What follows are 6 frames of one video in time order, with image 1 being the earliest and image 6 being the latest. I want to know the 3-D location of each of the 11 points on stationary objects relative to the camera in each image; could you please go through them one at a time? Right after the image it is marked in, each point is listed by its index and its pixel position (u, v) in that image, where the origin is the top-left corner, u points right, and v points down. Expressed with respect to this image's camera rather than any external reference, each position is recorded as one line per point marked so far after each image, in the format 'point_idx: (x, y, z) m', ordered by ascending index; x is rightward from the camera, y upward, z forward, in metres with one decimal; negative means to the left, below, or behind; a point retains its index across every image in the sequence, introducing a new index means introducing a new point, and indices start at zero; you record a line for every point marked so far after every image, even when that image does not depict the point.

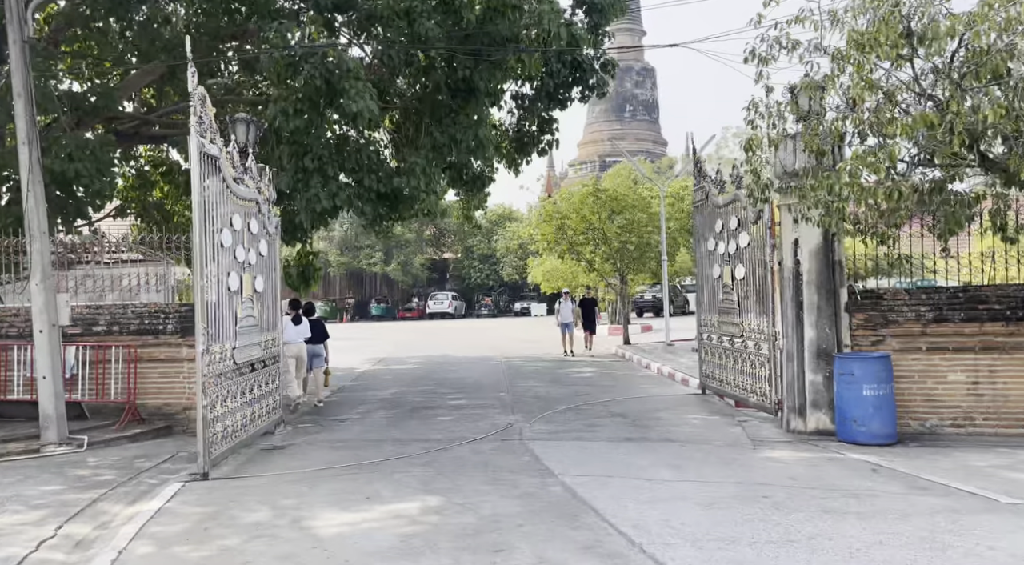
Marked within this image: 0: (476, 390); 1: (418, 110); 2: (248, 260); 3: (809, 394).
0: (-0.5, -1.8, +12.9) m
1: (-1.5, +2.8, +12.9) m
2: (-2.8, +0.3, +8.6) m
3: (+3.1, -1.2, +8.3) m
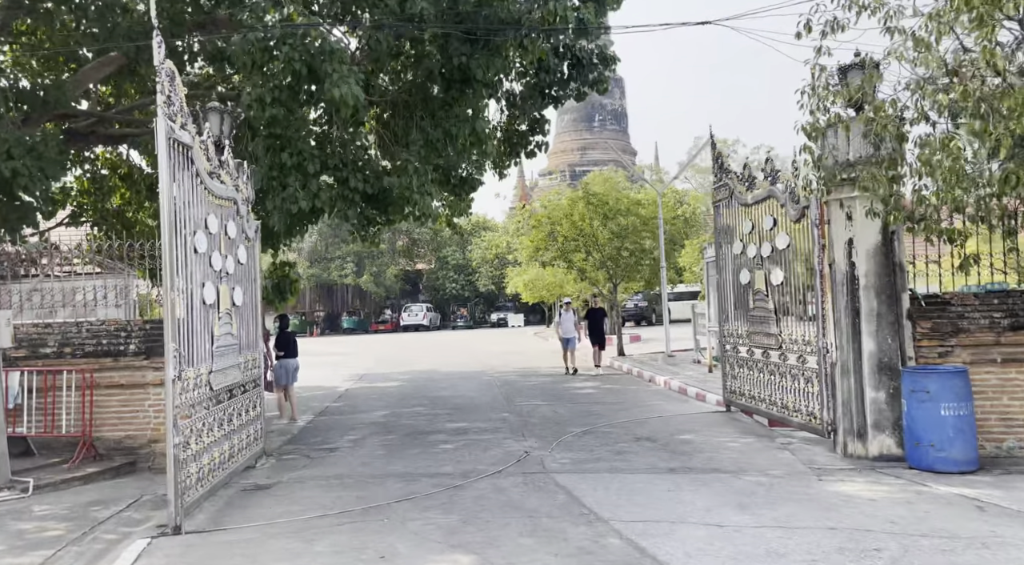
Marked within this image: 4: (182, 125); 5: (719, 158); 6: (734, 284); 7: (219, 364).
0: (-0.5, -1.9, +11.8) m
1: (-1.5, +2.6, +11.8) m
2: (-2.6, +0.1, +7.4) m
3: (+3.3, -1.2, +7.4) m
4: (-2.6, +1.3, +6.3) m
5: (+2.7, +1.6, +10.3) m
6: (+2.8, 0.0, +10.3) m
7: (-2.6, -0.7, +7.0) m
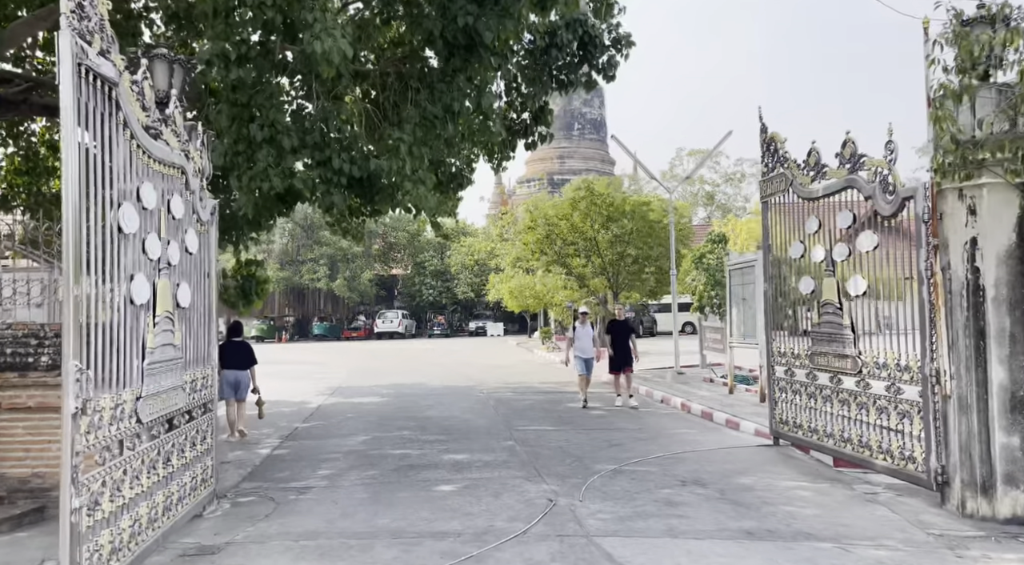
0: (-0.5, -2.0, +10.0) m
1: (-1.4, +2.6, +10.0) m
2: (-2.4, +0.2, +5.6) m
3: (+3.5, -1.3, +5.7) m
4: (-2.3, +1.3, +4.5) m
5: (+2.9, +1.5, +8.7) m
6: (+3.0, -0.1, +8.7) m
7: (-2.3, -0.7, +5.2) m
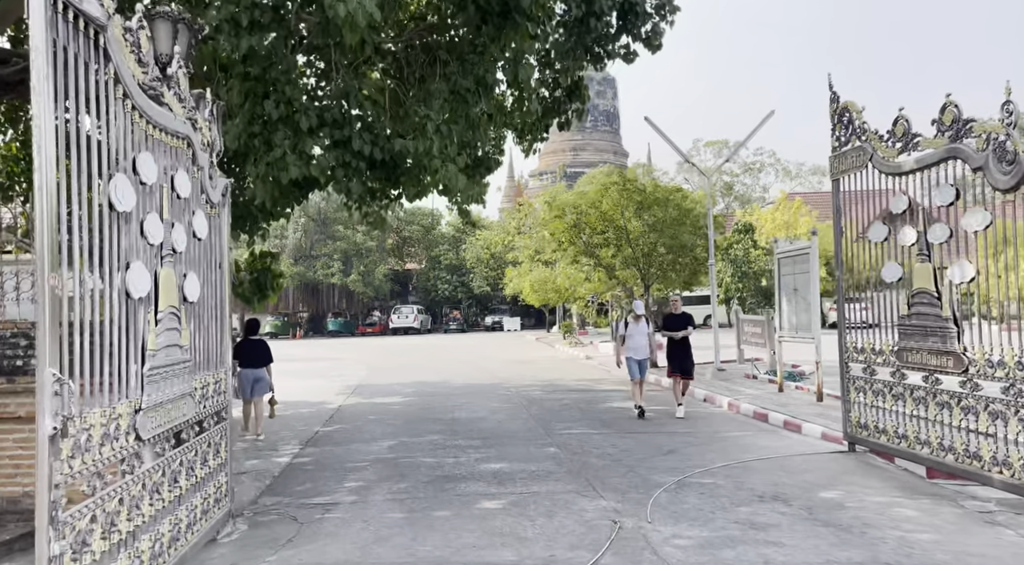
0: (0.0, -1.9, +9.2) m
1: (-0.9, +2.7, +9.2) m
2: (-2.0, +0.2, +4.7) m
3: (+3.9, -1.2, +4.8) m
4: (-1.9, +1.4, +3.7) m
5: (+3.3, +1.6, +7.8) m
6: (+3.4, 0.0, +7.7) m
7: (-2.0, -0.6, +4.4) m
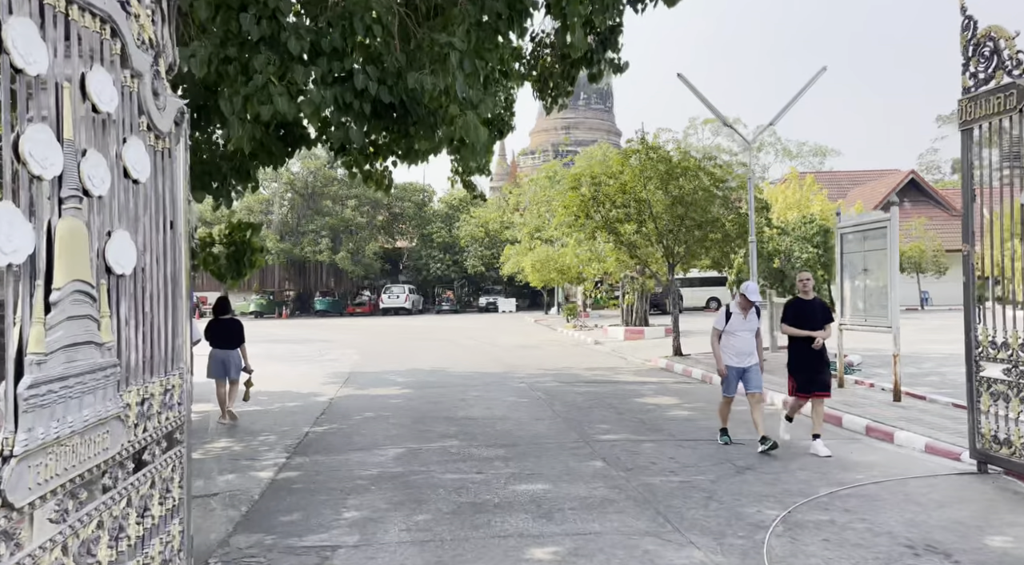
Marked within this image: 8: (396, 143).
0: (+0.3, -1.6, +7.5) m
1: (-0.6, +2.9, +7.4) m
2: (-1.6, +0.4, +3.0) m
3: (+4.3, -1.1, +3.2) m
4: (-1.5, +1.5, +1.9) m
5: (+3.7, +1.8, +6.1) m
6: (+3.8, +0.2, +6.1) m
7: (-1.5, -0.5, +2.6) m
8: (-1.2, +1.4, +8.0) m
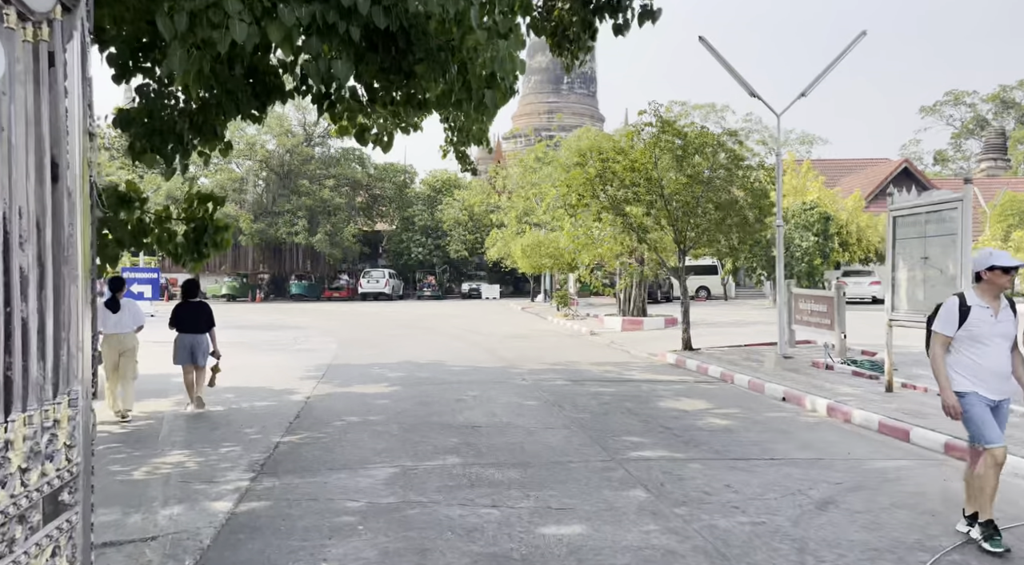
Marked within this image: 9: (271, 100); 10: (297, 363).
0: (+0.5, -1.5, +6.1) m
1: (-0.4, +3.1, +5.9) m
2: (-1.3, +0.4, +1.5) m
3: (+4.6, -1.1, +1.9) m
4: (-1.2, +1.5, +0.4) m
5: (+3.9, +1.9, +4.7) m
6: (+4.0, +0.2, +4.7) m
7: (-1.3, -0.4, +1.2) m
8: (-1.0, +1.6, +6.5) m
9: (-2.2, +1.6, +7.1) m
10: (-3.9, -1.4, +14.3) m
